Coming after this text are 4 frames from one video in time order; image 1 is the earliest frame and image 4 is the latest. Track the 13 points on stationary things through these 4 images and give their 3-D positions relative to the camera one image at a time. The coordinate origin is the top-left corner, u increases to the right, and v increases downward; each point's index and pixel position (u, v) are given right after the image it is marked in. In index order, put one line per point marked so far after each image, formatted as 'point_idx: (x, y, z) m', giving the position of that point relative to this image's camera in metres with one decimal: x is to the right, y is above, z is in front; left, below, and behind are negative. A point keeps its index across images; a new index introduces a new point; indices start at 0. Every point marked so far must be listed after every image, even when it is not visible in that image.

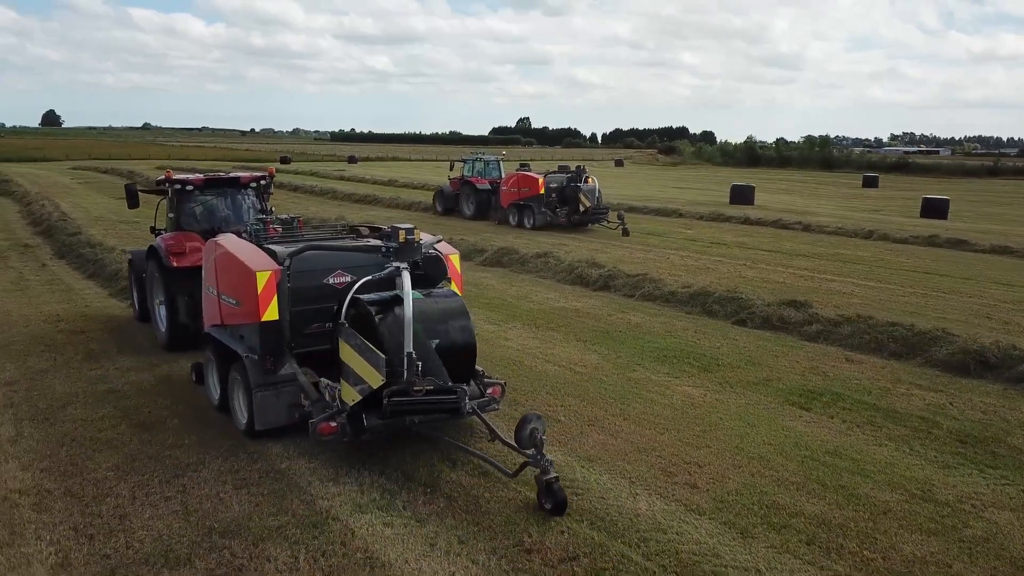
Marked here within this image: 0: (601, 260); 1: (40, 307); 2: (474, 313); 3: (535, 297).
0: (+1.4, +0.4, +12.5) m
1: (-6.0, -0.2, +10.1) m
2: (-0.4, -0.3, +9.8) m
3: (+0.3, -0.1, +10.6) m
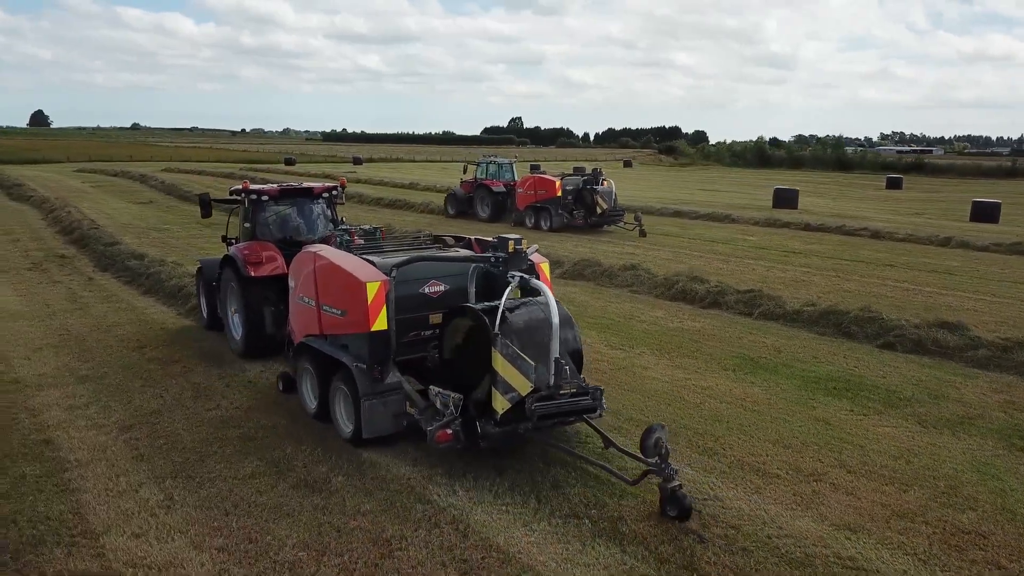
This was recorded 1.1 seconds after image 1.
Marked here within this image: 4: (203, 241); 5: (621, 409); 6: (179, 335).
0: (+2.7, +0.2, +11.7) m
1: (-4.7, -0.5, +9.3) m
2: (+0.9, -0.5, +9.1) m
3: (+1.6, -0.3, +9.9) m
4: (-7.1, +1.1, +18.2) m
5: (+0.8, -1.0, +6.5) m
6: (-4.1, -0.5, +9.5) m
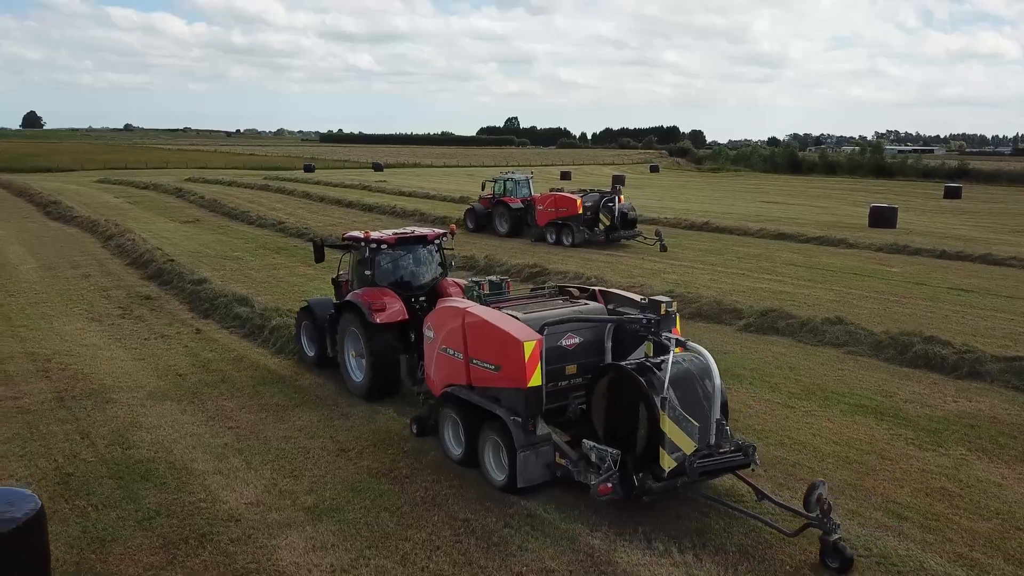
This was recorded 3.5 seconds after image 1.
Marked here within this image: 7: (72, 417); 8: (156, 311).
0: (+5.1, -0.5, +10.3) m
1: (-2.2, -1.3, +7.8) m
2: (+3.3, -1.3, +7.6) m
3: (+4.1, -1.1, +8.4) m
4: (-4.7, +0.3, +16.7) m
5: (+3.3, -1.7, +5.0) m
6: (-1.6, -1.3, +7.9) m
7: (-4.2, -1.2, +7.5) m
8: (-5.9, -0.4, +13.1) m
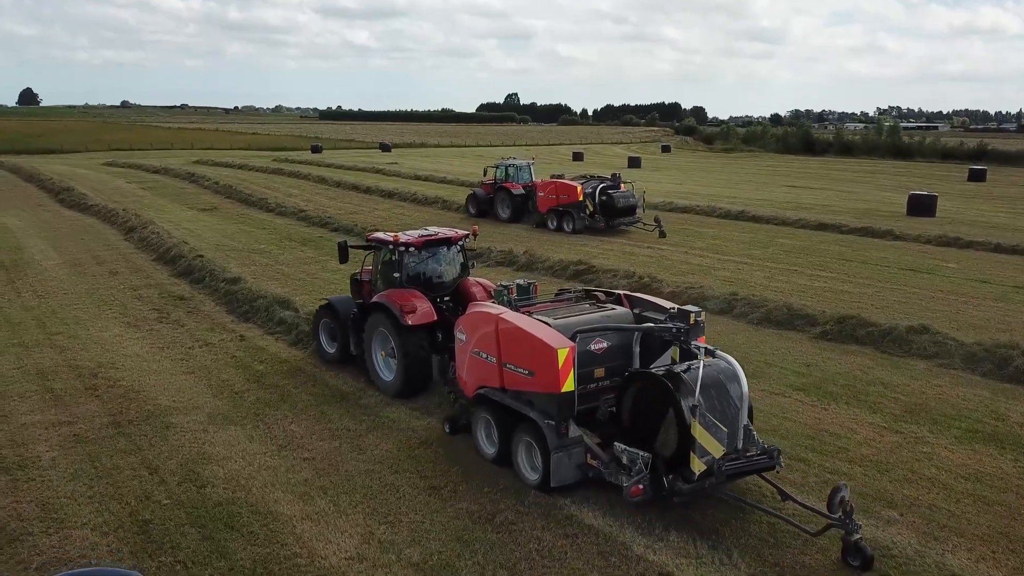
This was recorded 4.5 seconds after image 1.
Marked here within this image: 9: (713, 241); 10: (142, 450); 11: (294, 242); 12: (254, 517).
0: (+6.0, -0.6, +9.7) m
1: (-1.4, -1.4, +7.3) m
2: (+4.2, -1.4, +7.1) m
3: (+4.9, -1.2, +7.8) m
4: (-3.9, +0.4, +16.1) m
5: (+4.2, -1.9, +4.5) m
6: (-0.8, -1.4, +7.4) m
7: (-3.4, -1.4, +7.0) m
8: (-5.1, -0.4, +12.6) m
9: (+4.6, +1.1, +18.3) m
10: (-3.3, -1.4, +6.9) m
11: (-5.5, +1.1, +19.6) m
12: (-1.9, -1.7, +5.8) m
